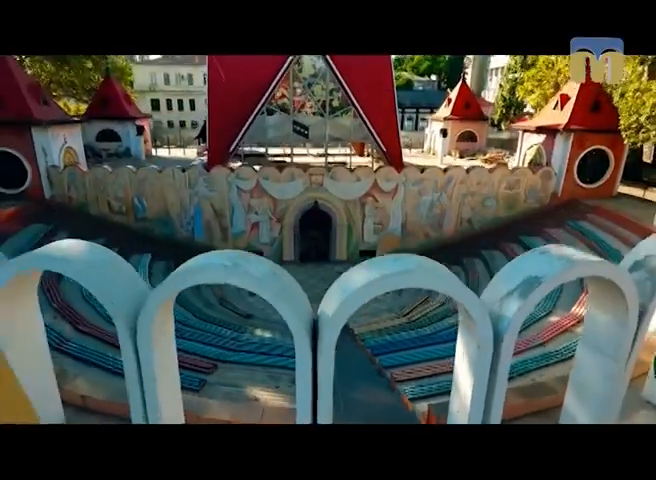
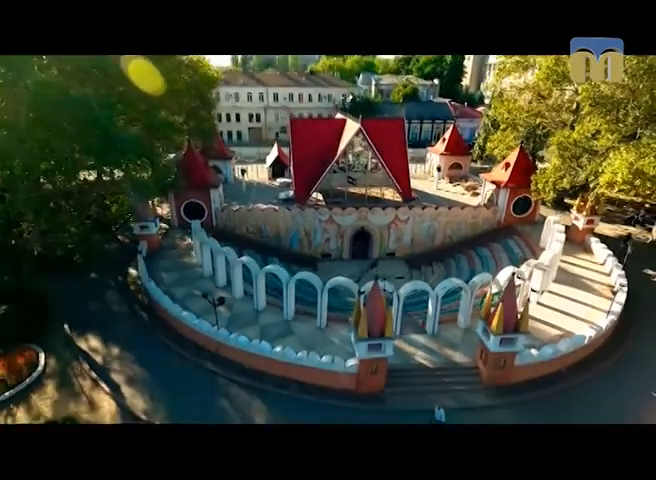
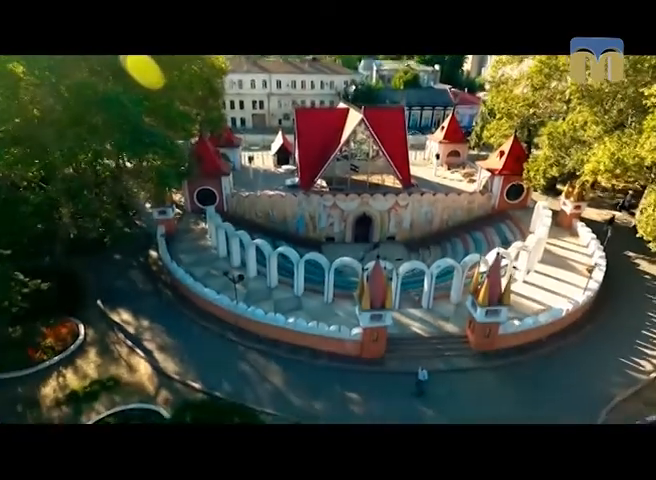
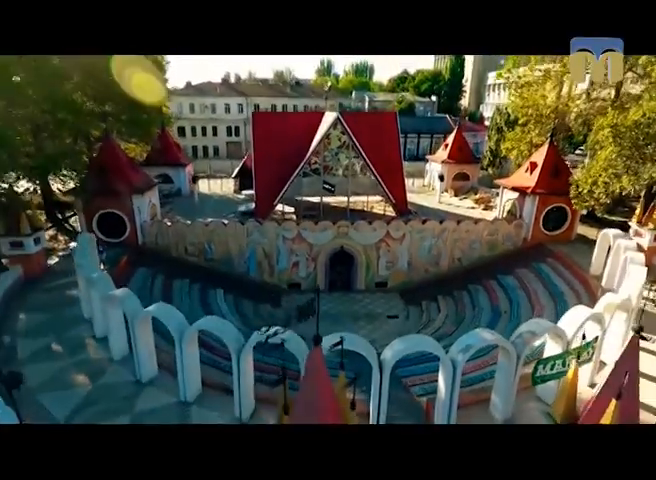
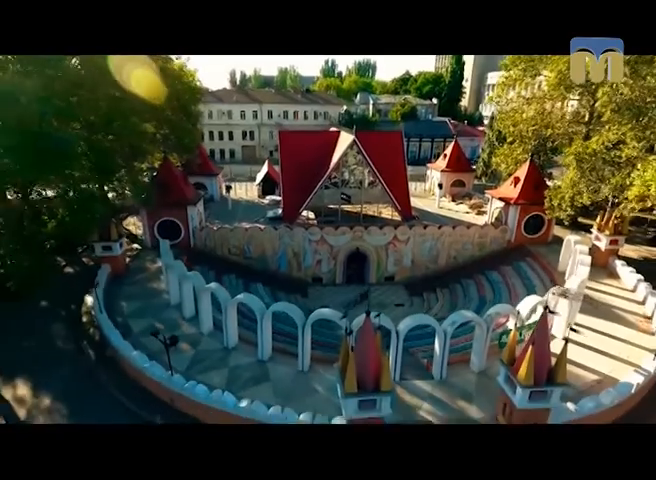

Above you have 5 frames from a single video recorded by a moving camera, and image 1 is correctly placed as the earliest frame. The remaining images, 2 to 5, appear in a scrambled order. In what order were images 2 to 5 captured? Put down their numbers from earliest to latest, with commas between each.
4, 5, 2, 3
